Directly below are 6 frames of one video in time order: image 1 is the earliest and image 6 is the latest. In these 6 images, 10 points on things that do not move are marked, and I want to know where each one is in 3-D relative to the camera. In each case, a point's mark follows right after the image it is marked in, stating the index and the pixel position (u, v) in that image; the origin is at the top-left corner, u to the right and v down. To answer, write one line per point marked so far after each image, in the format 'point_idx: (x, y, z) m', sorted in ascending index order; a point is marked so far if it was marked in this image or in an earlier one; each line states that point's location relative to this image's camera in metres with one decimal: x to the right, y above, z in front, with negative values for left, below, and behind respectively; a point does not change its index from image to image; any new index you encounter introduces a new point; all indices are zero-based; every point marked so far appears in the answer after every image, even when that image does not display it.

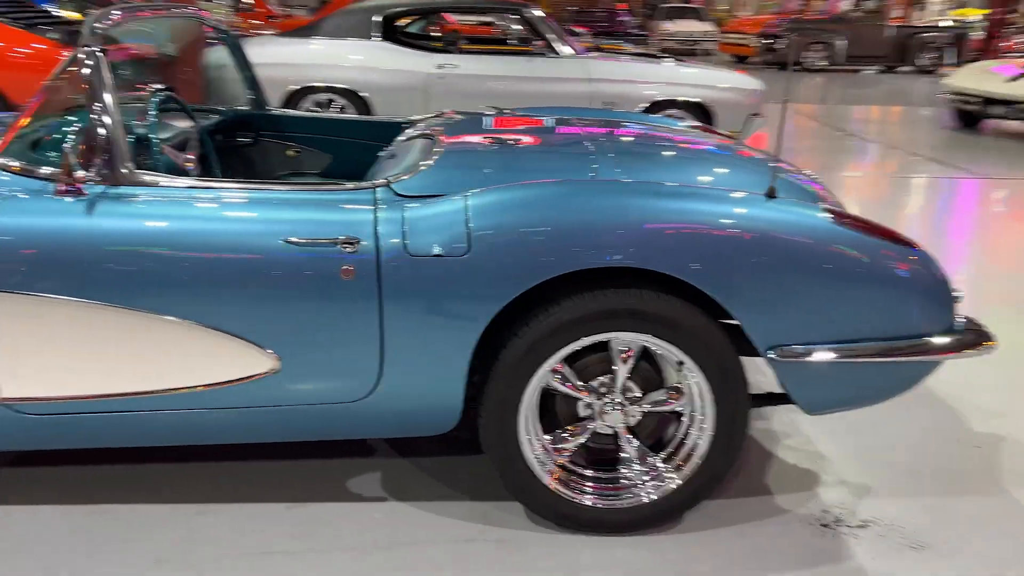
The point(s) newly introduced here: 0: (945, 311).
0: (+0.9, -0.1, +1.9) m
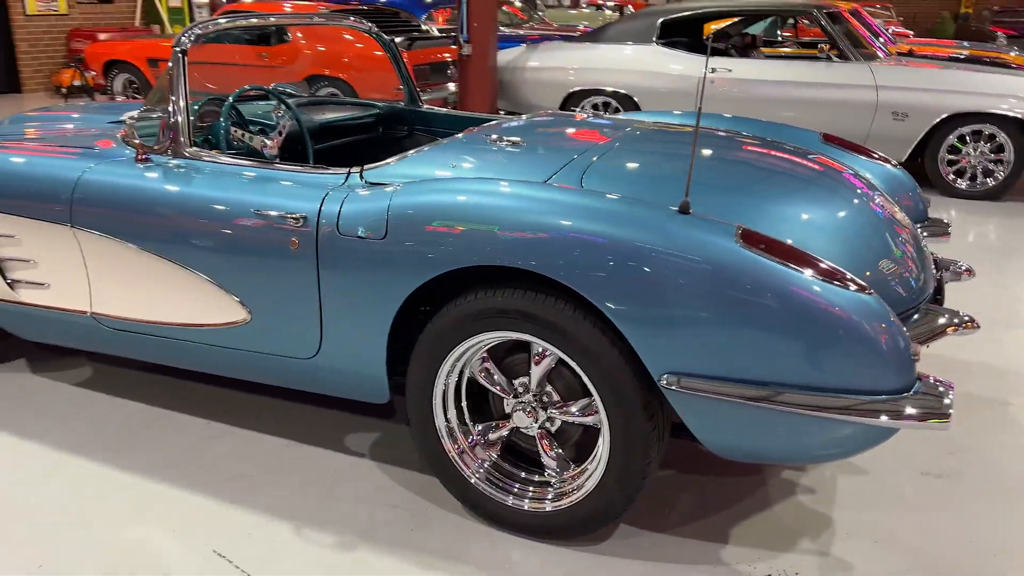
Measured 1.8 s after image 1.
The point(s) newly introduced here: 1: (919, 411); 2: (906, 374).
0: (+0.7, -0.2, +1.6) m
1: (+0.7, -0.2, +1.5) m
2: (+0.7, -0.2, +1.6) m
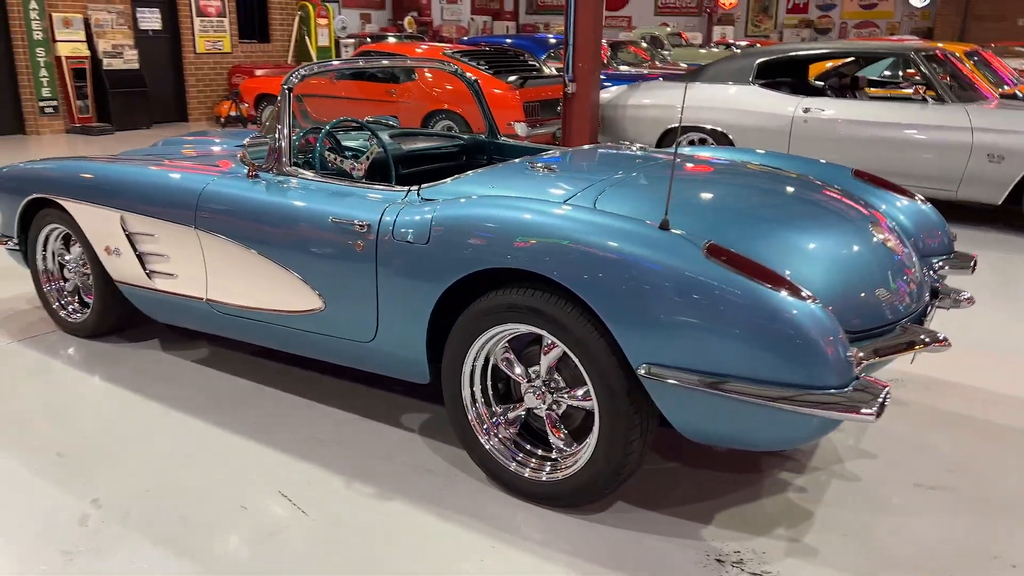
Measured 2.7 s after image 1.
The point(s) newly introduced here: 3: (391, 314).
0: (+0.7, -0.2, +1.8) m
1: (+0.7, -0.2, +1.8) m
2: (+0.7, -0.2, +1.8) m
3: (-0.3, -0.1, +2.4) m
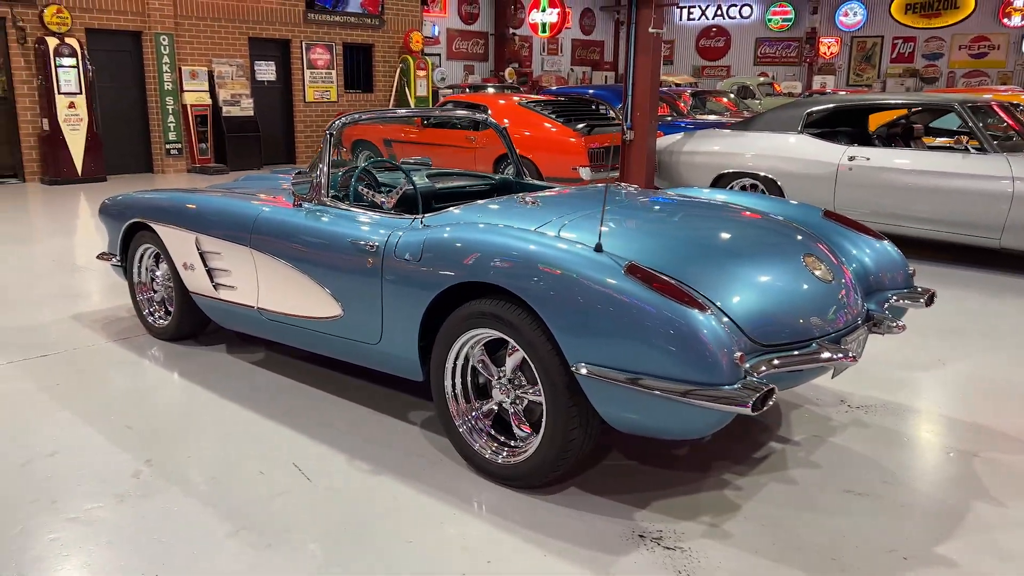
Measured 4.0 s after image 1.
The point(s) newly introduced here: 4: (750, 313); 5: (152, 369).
0: (+0.5, -0.2, +2.1) m
1: (+0.6, -0.3, +2.1) m
2: (+0.6, -0.2, +2.2) m
3: (-0.4, -0.1, +2.8) m
4: (+0.7, -0.1, +2.4) m
5: (-1.6, -0.4, +3.7) m
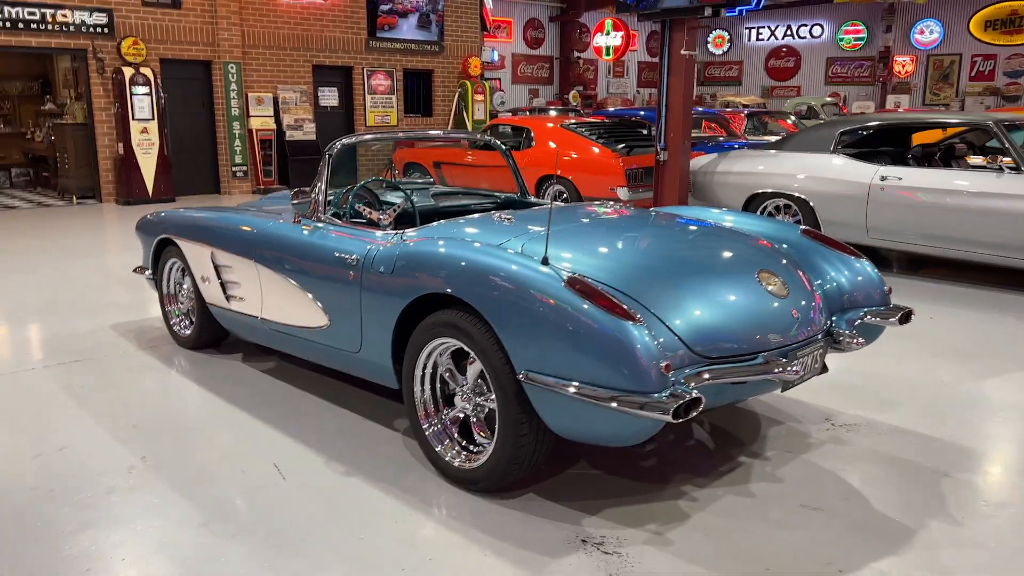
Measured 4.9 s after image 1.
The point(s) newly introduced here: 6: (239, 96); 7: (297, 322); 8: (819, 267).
0: (+0.4, -0.2, +2.2) m
1: (+0.4, -0.3, +2.2) m
2: (+0.4, -0.3, +2.2) m
3: (-0.5, -0.1, +3.0) m
4: (+0.6, -0.1, +2.5) m
5: (-1.6, -0.4, +4.0) m
6: (-3.6, +2.5, +11.0) m
7: (-0.8, -0.1, +3.4) m
8: (+1.1, +0.1, +3.1) m
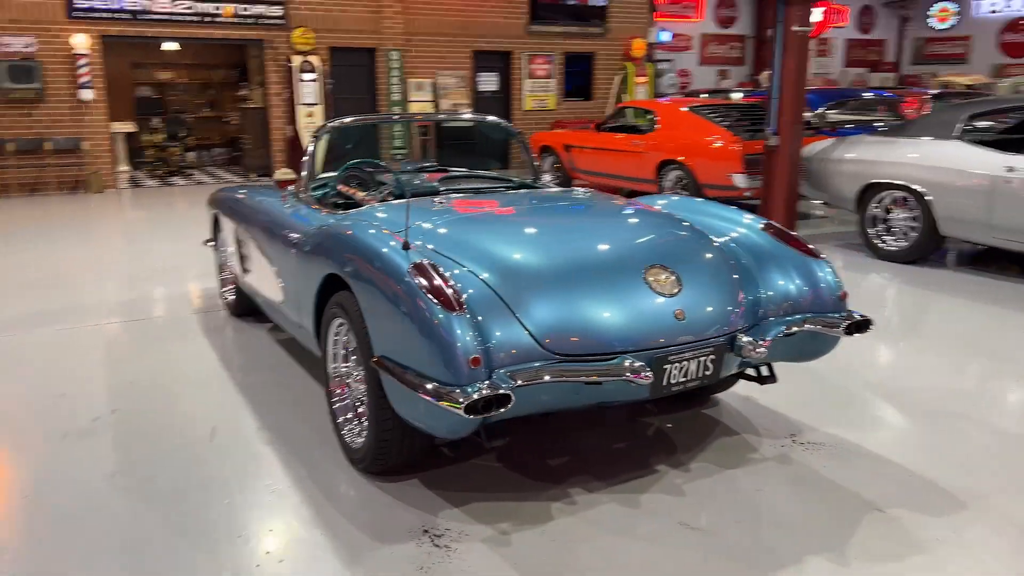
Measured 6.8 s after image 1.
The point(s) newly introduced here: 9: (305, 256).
0: (-0.1, -0.2, +2.1) m
1: (-0.1, -0.3, +2.1) m
2: (-0.1, -0.2, +2.1) m
3: (-0.7, -0.1, +3.1) m
4: (+0.1, -0.1, +2.3) m
5: (-1.6, -0.3, +4.3) m
6: (-1.5, +2.8, +11.6) m
7: (-1.0, 0.0, +3.6) m
8: (+0.8, +0.1, +2.8) m
9: (-0.7, +0.1, +3.0) m
